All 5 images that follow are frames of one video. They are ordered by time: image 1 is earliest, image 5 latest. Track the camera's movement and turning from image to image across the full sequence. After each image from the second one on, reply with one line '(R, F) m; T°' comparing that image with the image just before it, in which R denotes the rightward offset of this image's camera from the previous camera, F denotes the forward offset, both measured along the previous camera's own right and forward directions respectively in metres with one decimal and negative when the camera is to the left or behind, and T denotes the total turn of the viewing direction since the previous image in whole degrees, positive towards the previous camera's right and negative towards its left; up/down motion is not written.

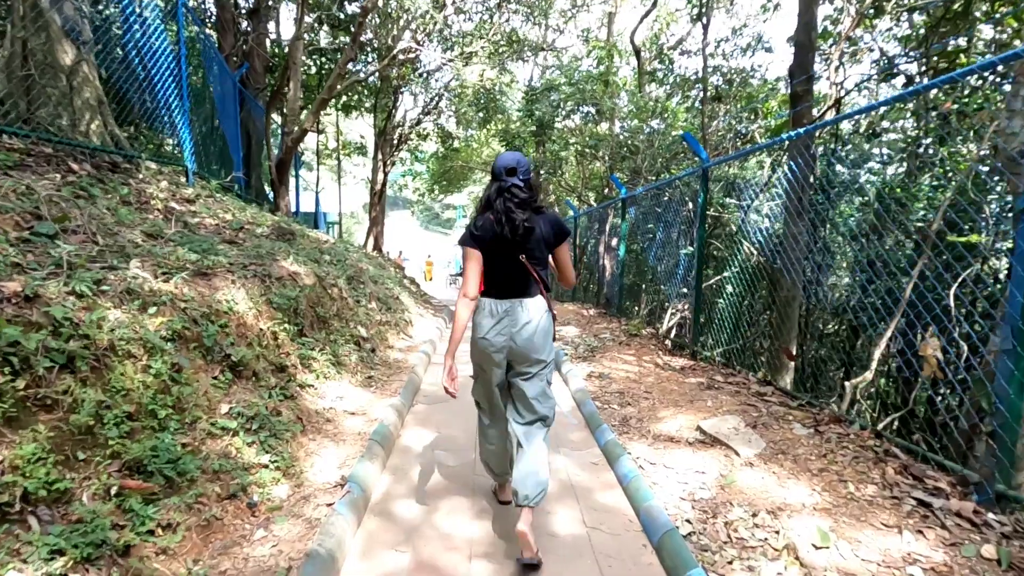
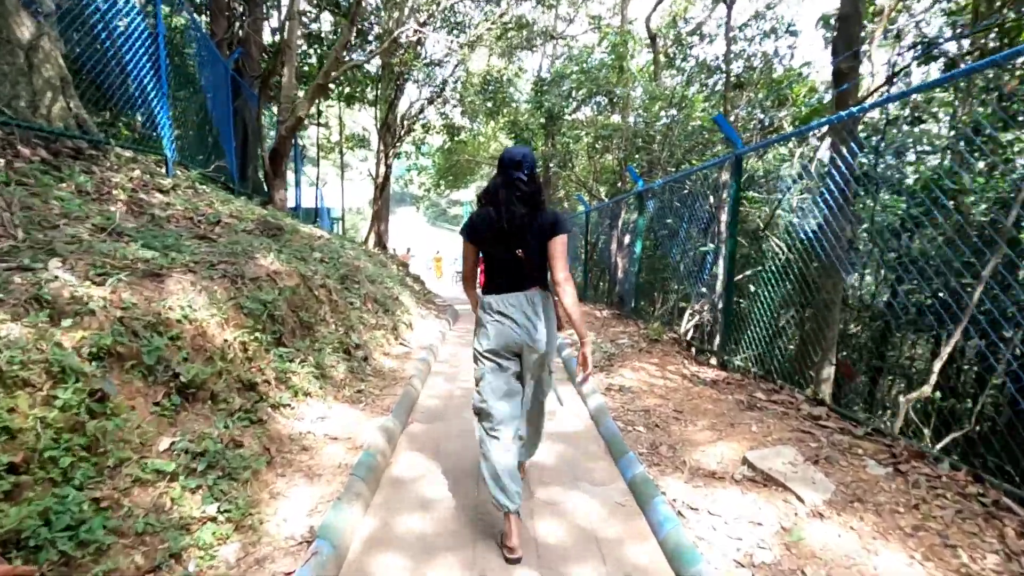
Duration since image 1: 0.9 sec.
(0.0, +0.6) m; -1°
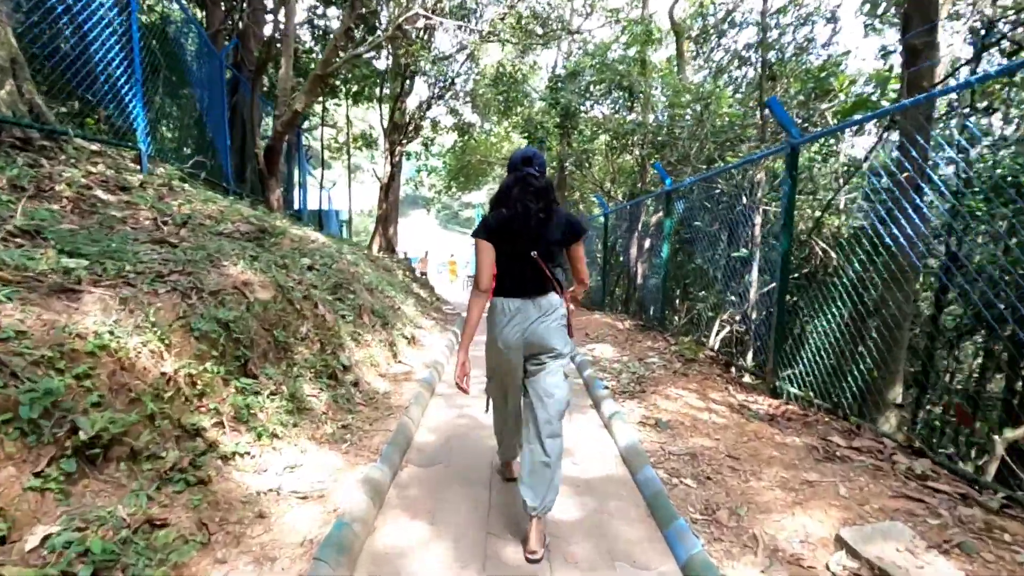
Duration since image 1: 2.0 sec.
(0.0, +0.7) m; -1°
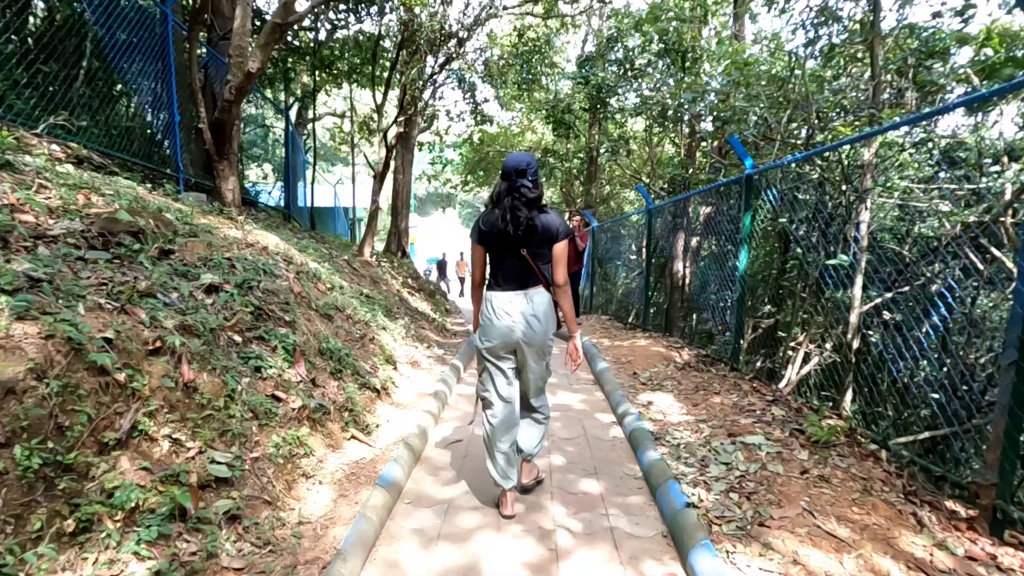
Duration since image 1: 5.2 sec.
(0.0, +1.9) m; -3°
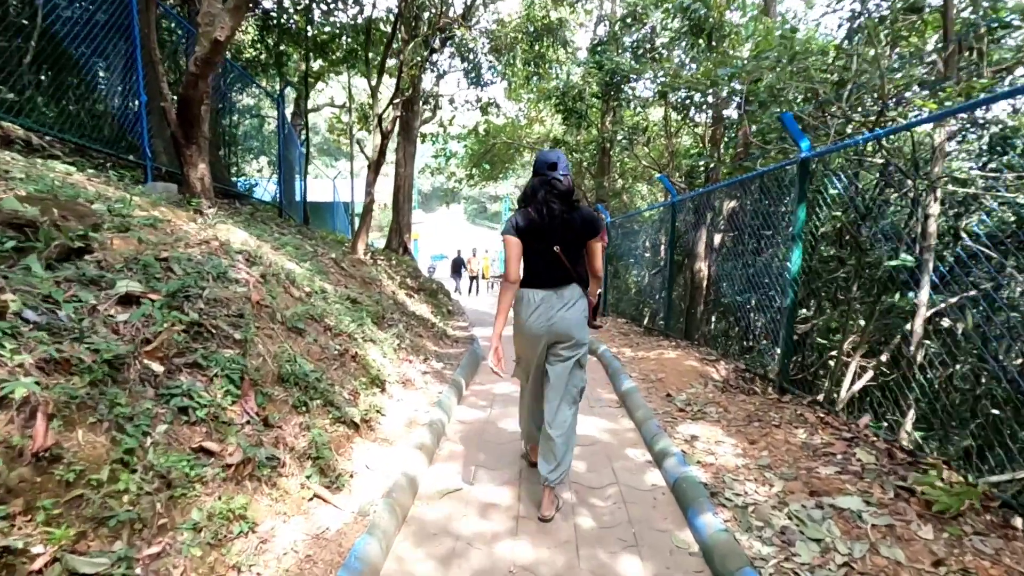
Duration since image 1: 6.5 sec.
(0.0, +0.8) m; -1°
